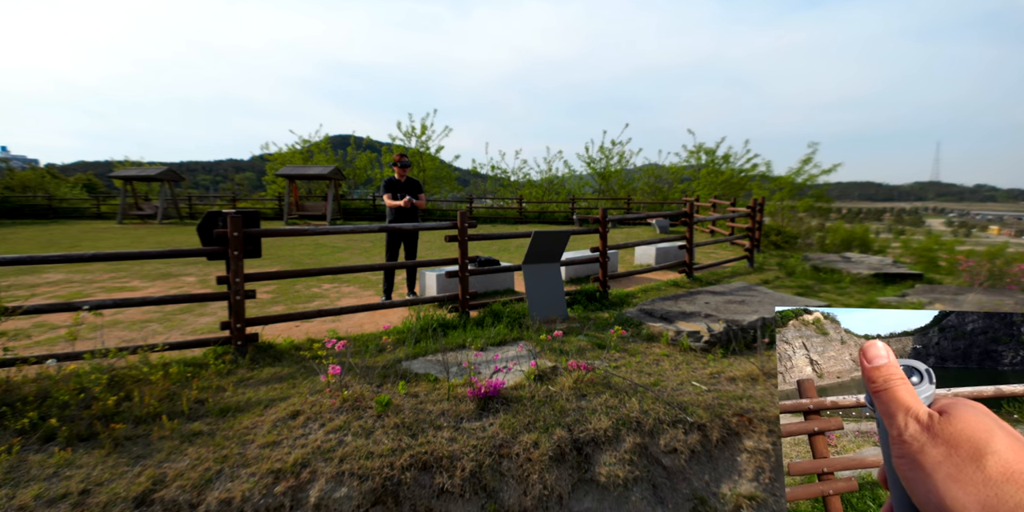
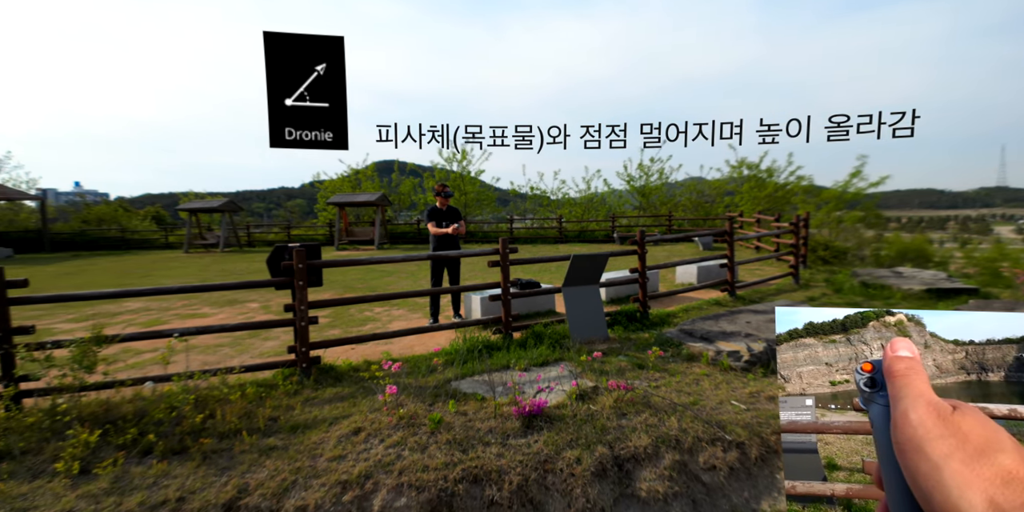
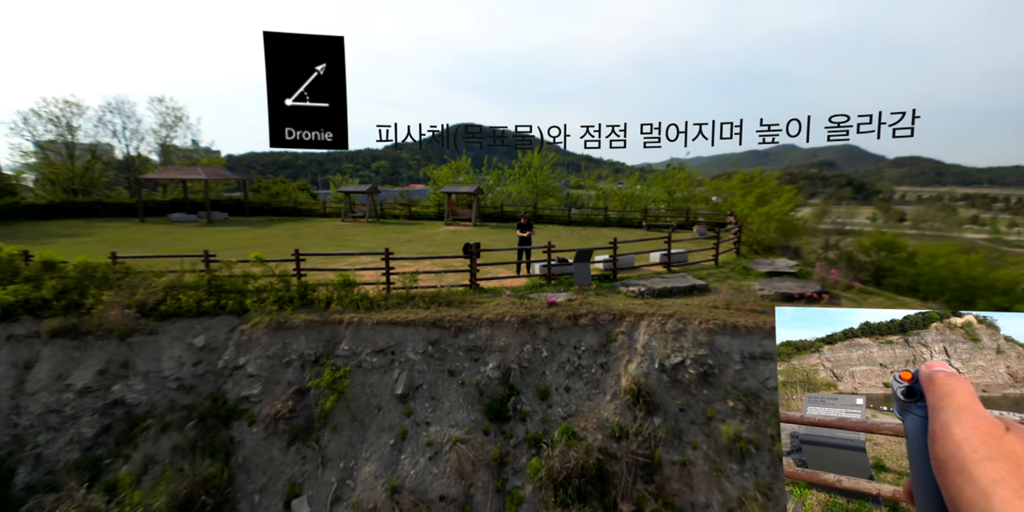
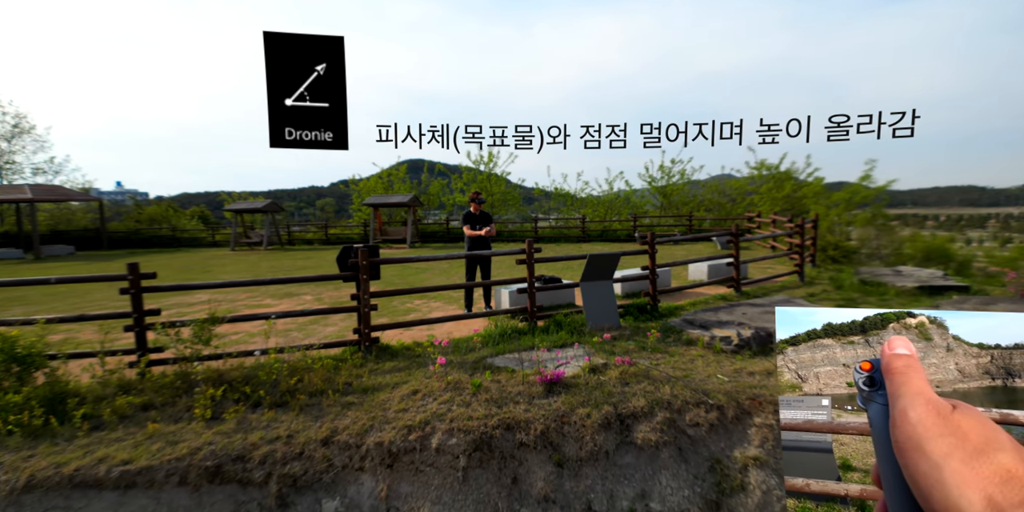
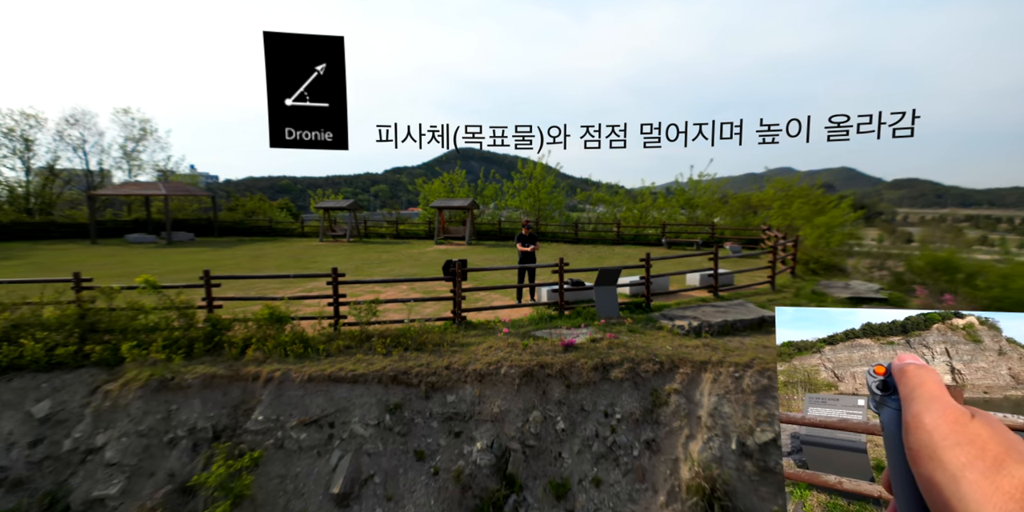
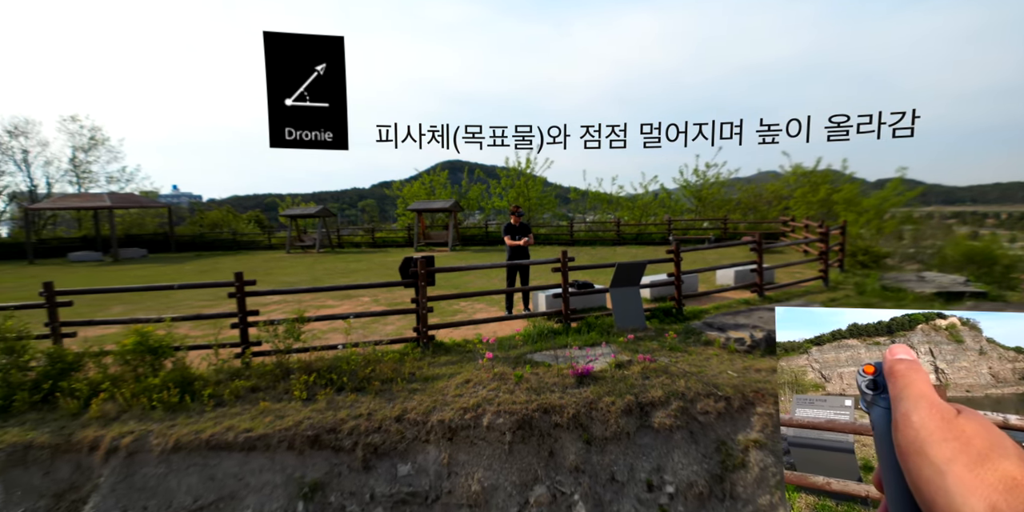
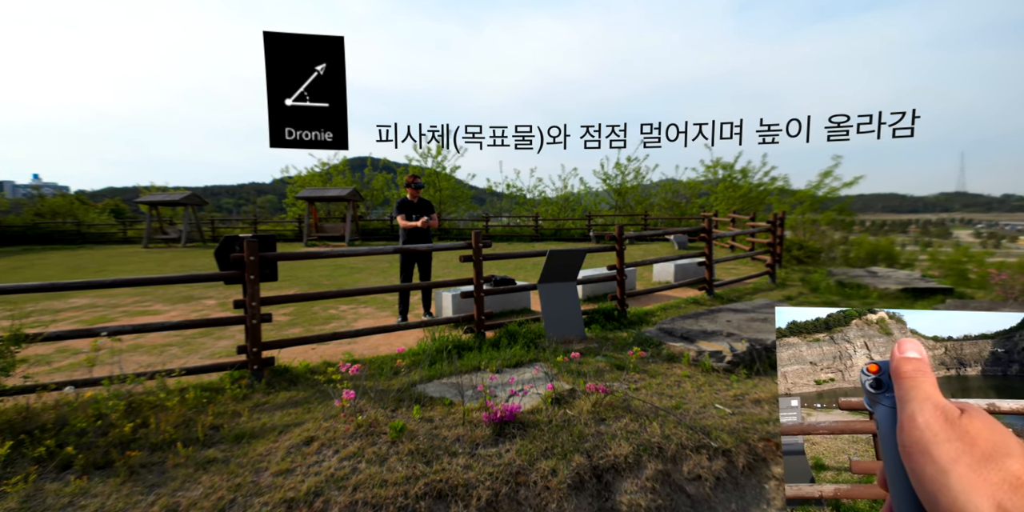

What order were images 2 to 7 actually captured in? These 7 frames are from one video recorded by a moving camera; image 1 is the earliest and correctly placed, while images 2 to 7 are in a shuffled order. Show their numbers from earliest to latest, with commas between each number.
7, 2, 4, 6, 5, 3
